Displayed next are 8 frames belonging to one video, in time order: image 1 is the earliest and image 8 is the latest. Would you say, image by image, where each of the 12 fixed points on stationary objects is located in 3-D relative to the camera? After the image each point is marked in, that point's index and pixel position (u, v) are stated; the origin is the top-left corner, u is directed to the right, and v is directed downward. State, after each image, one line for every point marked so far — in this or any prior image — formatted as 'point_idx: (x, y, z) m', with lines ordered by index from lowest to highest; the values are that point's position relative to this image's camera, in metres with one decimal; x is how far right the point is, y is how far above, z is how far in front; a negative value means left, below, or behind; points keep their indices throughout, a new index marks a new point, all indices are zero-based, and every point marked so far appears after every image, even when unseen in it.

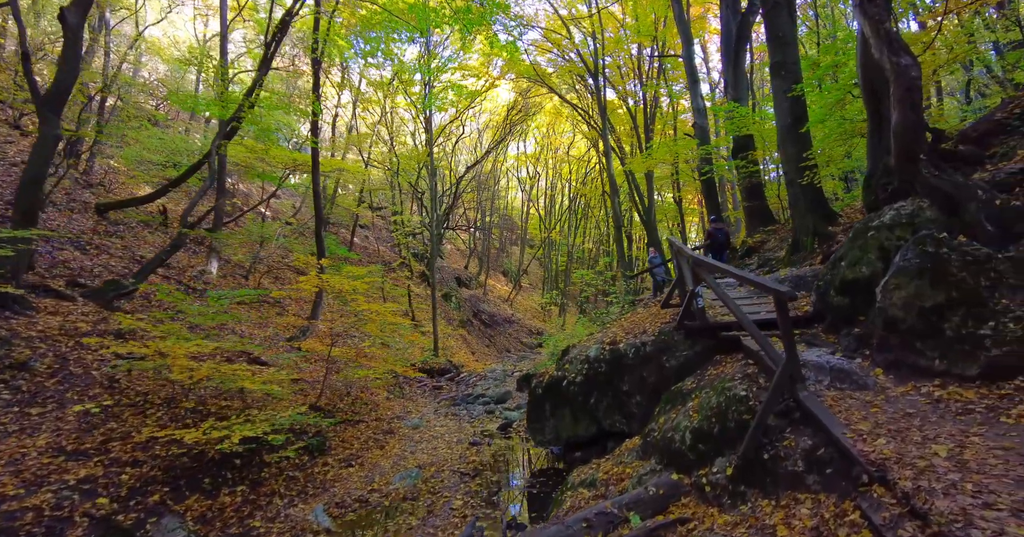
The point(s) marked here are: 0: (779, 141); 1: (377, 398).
0: (+4.4, +2.1, +8.4) m
1: (-2.7, -2.7, +10.4) m
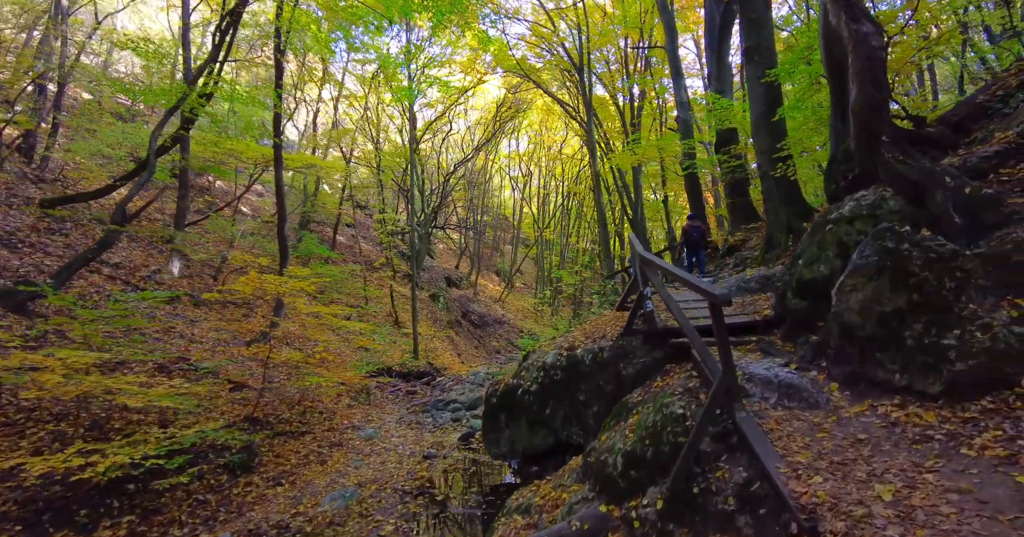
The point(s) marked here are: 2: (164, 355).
0: (+3.7, +2.2, +7.9) m
1: (-3.4, -2.7, +9.9) m
2: (-5.2, -1.3, +7.5) m
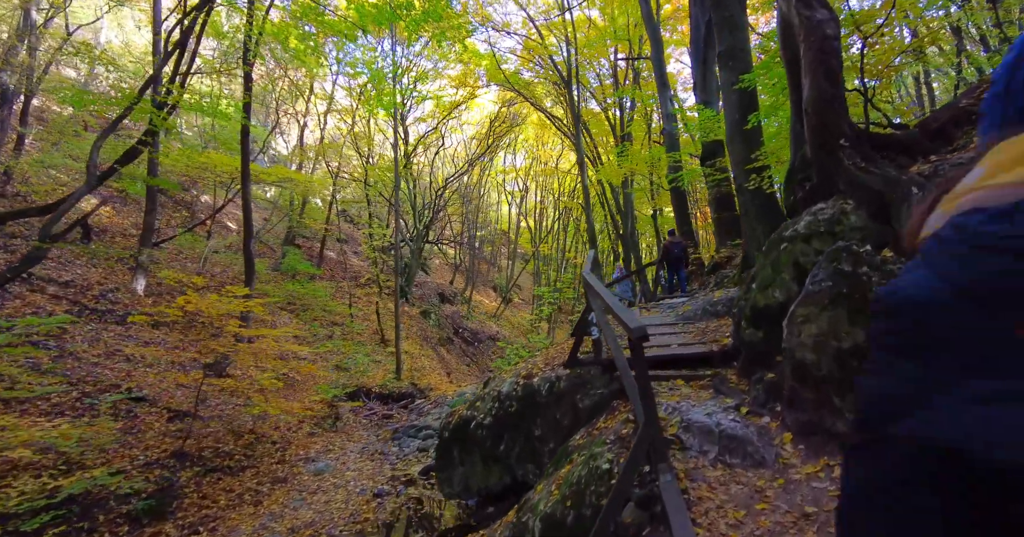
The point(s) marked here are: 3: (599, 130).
0: (+3.1, +1.9, +7.4) m
1: (-3.9, -3.0, +9.4) m
2: (-5.8, -1.6, +7.0) m
3: (+3.4, +5.3, +19.3) m
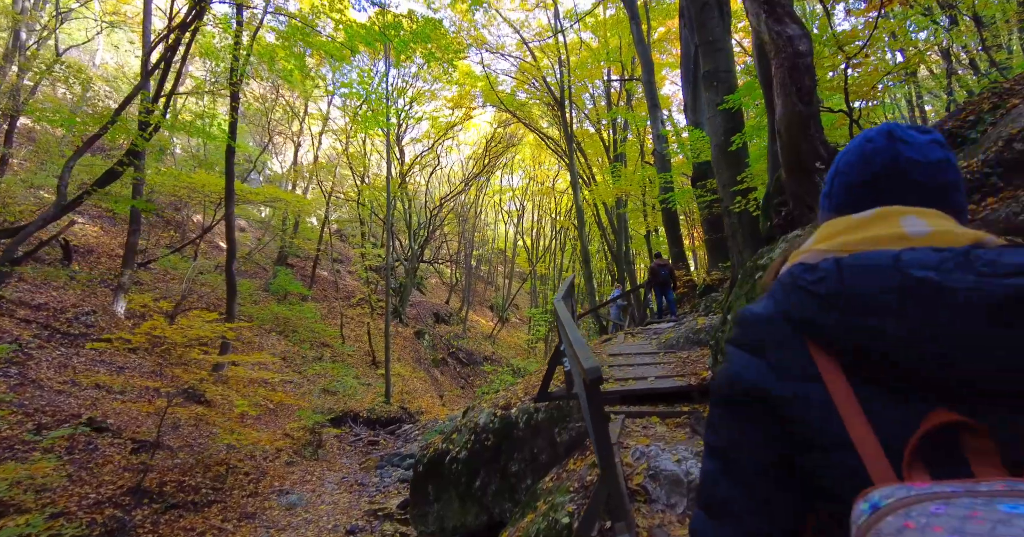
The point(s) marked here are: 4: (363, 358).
0: (+2.9, +1.5, +7.3) m
1: (-4.2, -3.5, +9.0) m
2: (-6.1, -1.9, +6.7) m
3: (+3.1, +4.5, +19.3) m
4: (-5.8, -3.5, +19.9) m
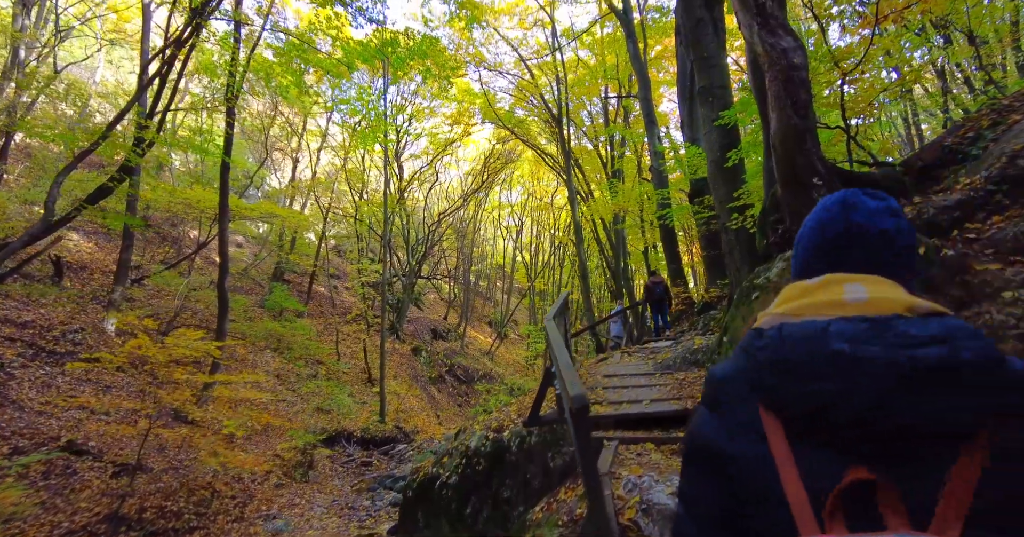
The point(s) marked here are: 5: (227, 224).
0: (+2.8, +1.3, +7.2) m
1: (-4.3, -3.8, +8.8) m
2: (-6.2, -2.2, +6.5) m
3: (+3.0, +3.9, +19.3) m
4: (-5.9, -4.1, +19.6) m
5: (-6.4, +1.0, +11.3) m
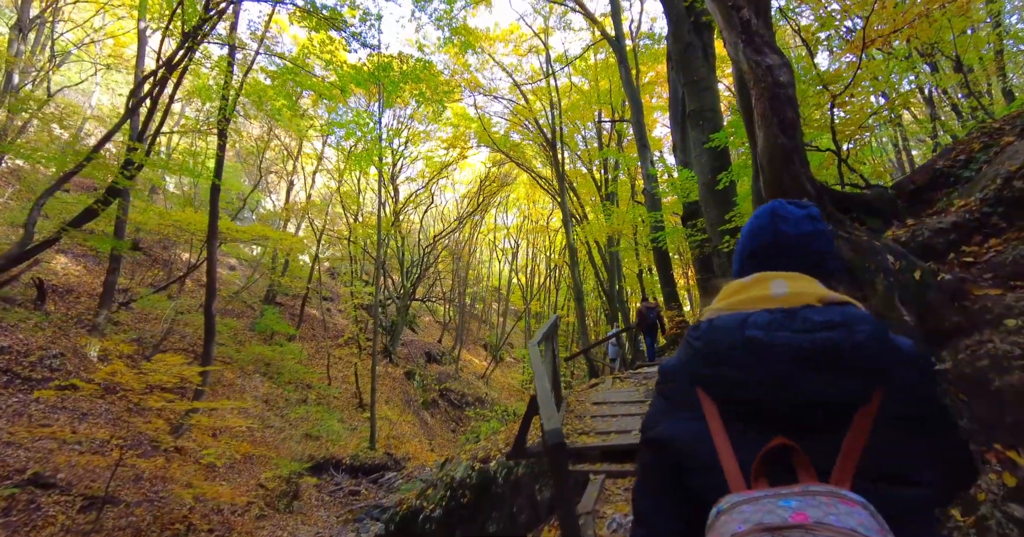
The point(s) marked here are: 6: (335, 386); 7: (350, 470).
0: (+2.6, +1.0, +7.1) m
1: (-4.4, -4.1, +8.4) m
2: (-6.3, -2.4, +6.3) m
3: (+2.8, +3.0, +19.4) m
4: (-6.2, -5.0, +19.2) m
5: (-6.6, +0.5, +11.2) m
6: (-6.9, -4.6, +19.6) m
7: (-4.4, -5.5, +13.7) m
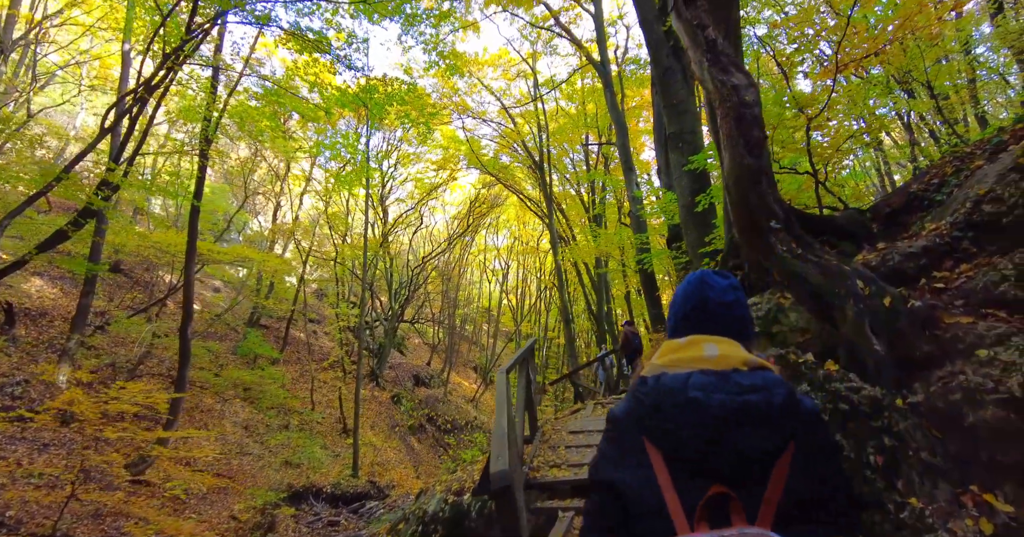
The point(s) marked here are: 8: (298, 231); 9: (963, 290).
0: (+2.4, +0.7, +7.1) m
1: (-4.7, -4.5, +8.1) m
2: (-6.6, -2.7, +5.9) m
3: (+2.3, +2.2, +19.4) m
4: (-6.6, -5.8, +18.8) m
5: (-6.9, 0.0, +11.0) m
6: (-7.4, -5.4, +19.2) m
7: (-4.8, -6.1, +13.3) m
8: (-8.5, +1.5, +19.9) m
9: (+3.2, -0.1, +3.6) m
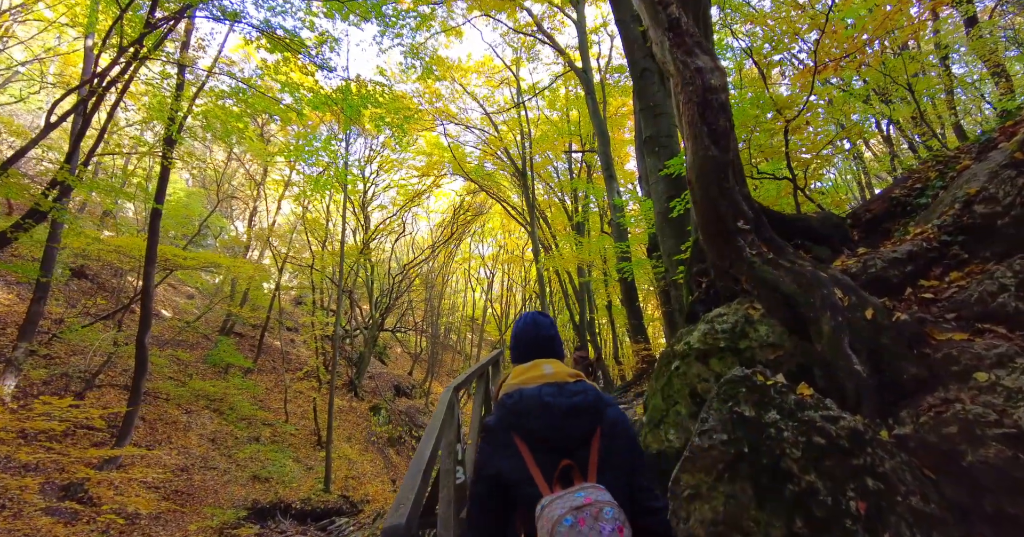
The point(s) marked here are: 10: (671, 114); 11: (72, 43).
0: (+1.9, +0.5, +6.8) m
1: (-5.2, -4.6, +7.5) m
2: (-7.0, -2.8, +5.4) m
3: (+1.6, +1.9, +19.1) m
4: (-7.4, -6.1, +18.2) m
5: (-7.4, -0.1, +10.4) m
6: (-8.1, -5.6, +18.5) m
7: (-5.4, -6.2, +12.7) m
8: (-9.2, +1.2, +19.3) m
9: (+2.9, -0.2, +3.3) m
10: (+2.2, +2.1, +7.0) m
11: (-12.1, +6.2, +14.0) m
